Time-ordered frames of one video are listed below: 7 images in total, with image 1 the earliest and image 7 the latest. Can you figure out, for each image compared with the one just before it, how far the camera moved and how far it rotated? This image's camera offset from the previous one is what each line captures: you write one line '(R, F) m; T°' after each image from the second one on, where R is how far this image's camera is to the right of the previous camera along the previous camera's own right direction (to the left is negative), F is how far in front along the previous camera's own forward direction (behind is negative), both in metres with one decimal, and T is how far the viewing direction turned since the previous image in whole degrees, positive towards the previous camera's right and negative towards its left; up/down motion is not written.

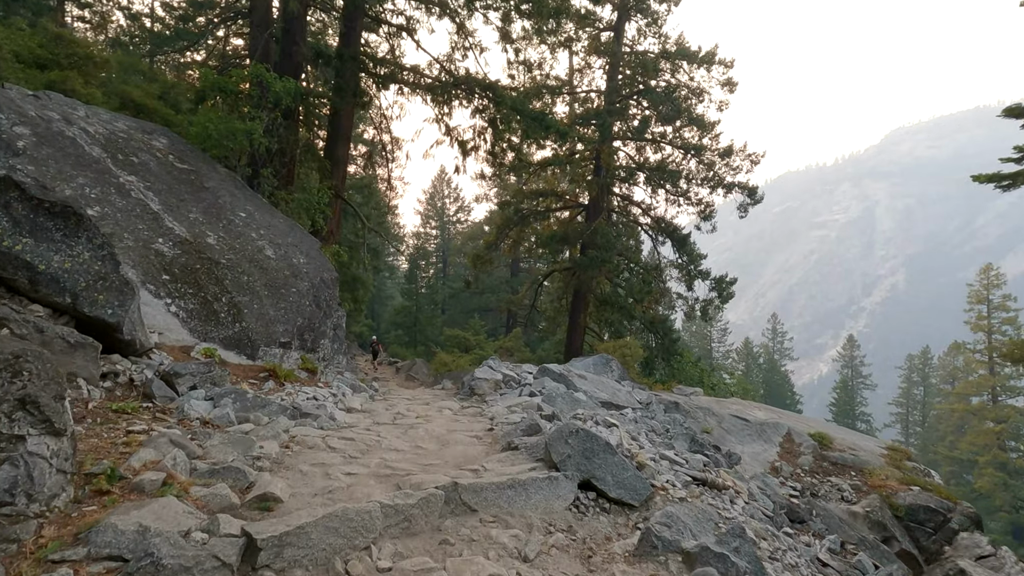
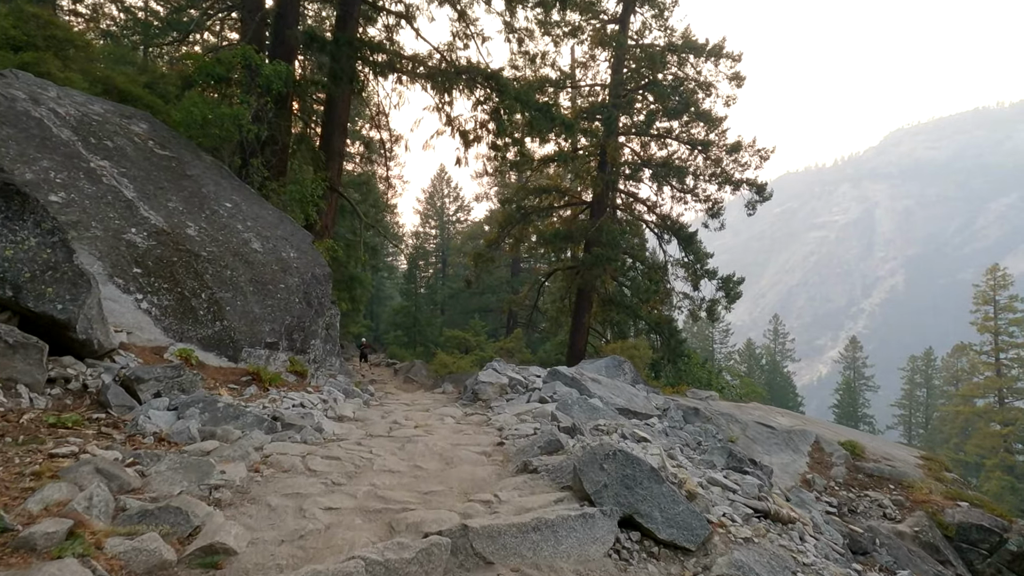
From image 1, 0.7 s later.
(-0.1, +0.6) m; 0°
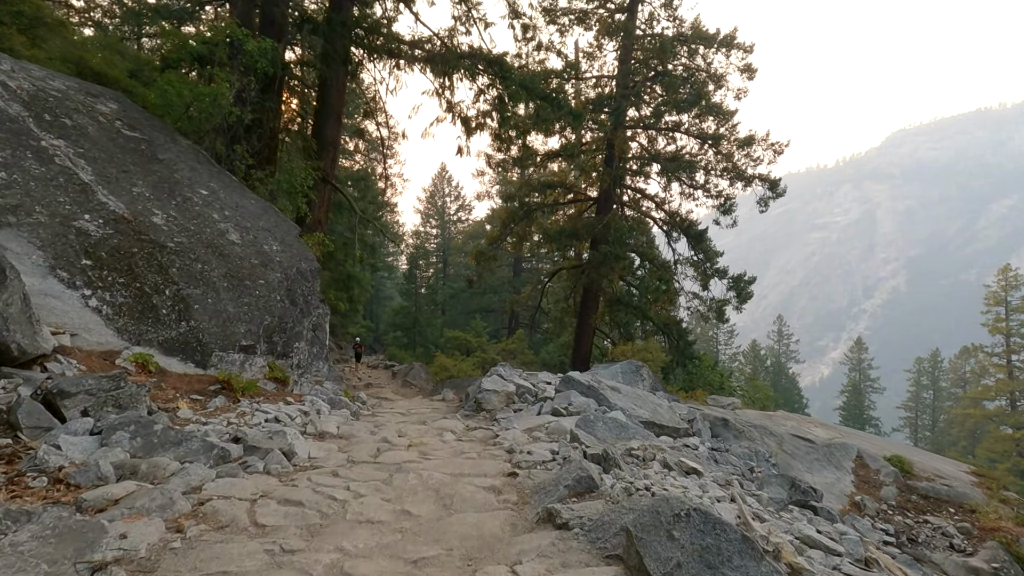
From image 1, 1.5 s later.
(-0.1, +0.8) m; 0°
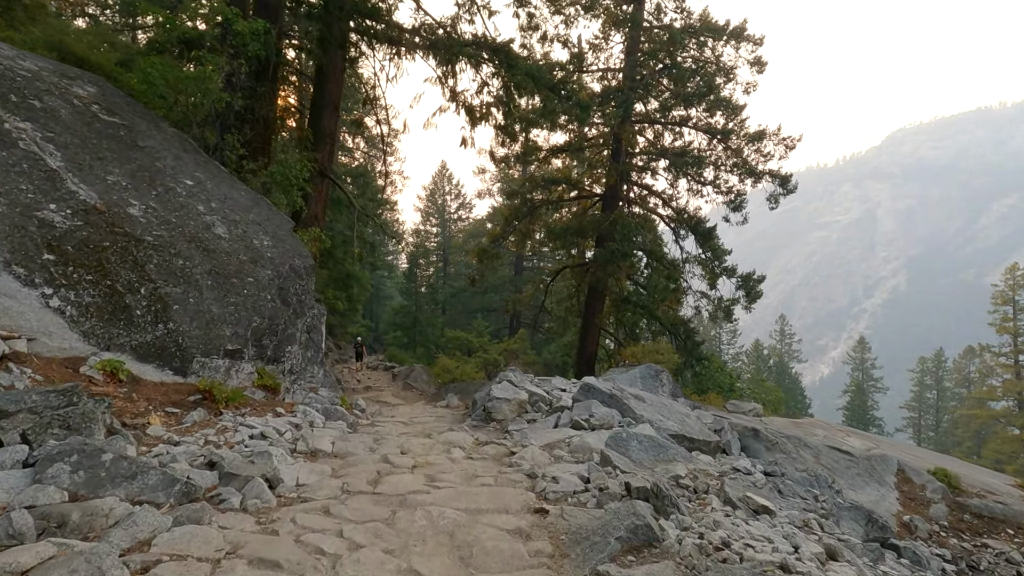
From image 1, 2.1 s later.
(-0.1, +0.6) m; 0°
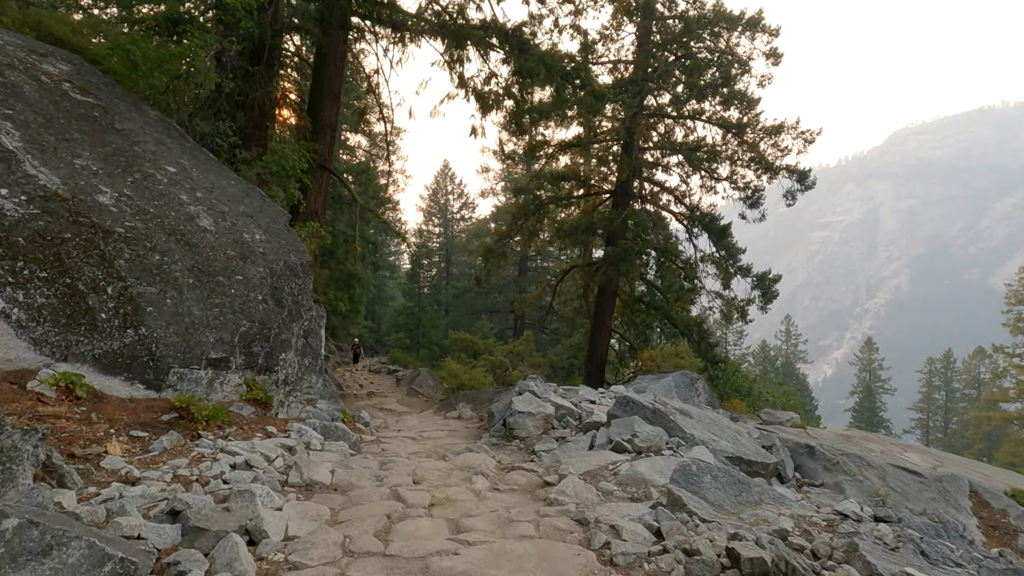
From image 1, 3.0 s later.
(-0.2, +0.7) m; 0°
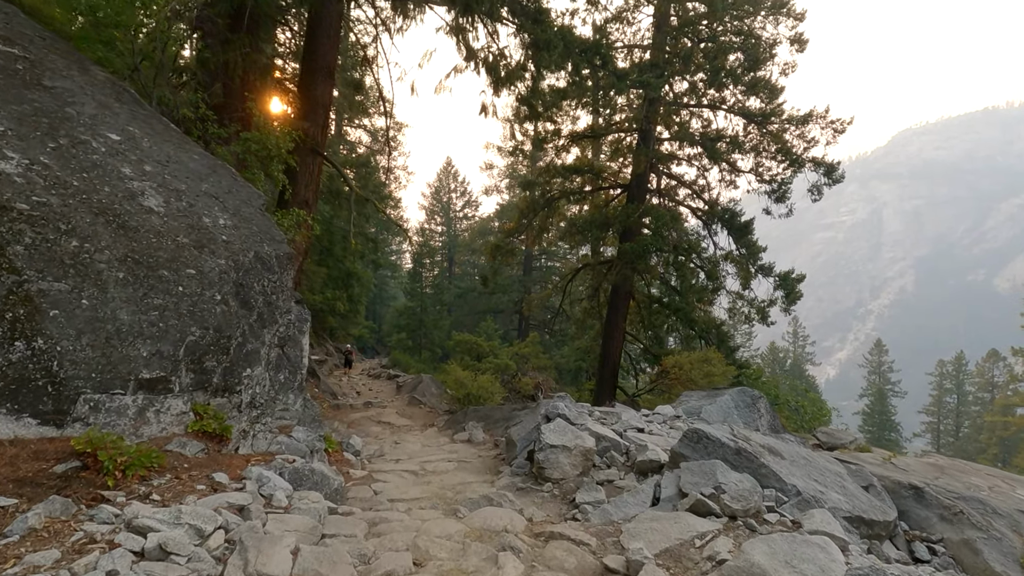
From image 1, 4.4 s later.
(-0.2, +1.2) m; 0°
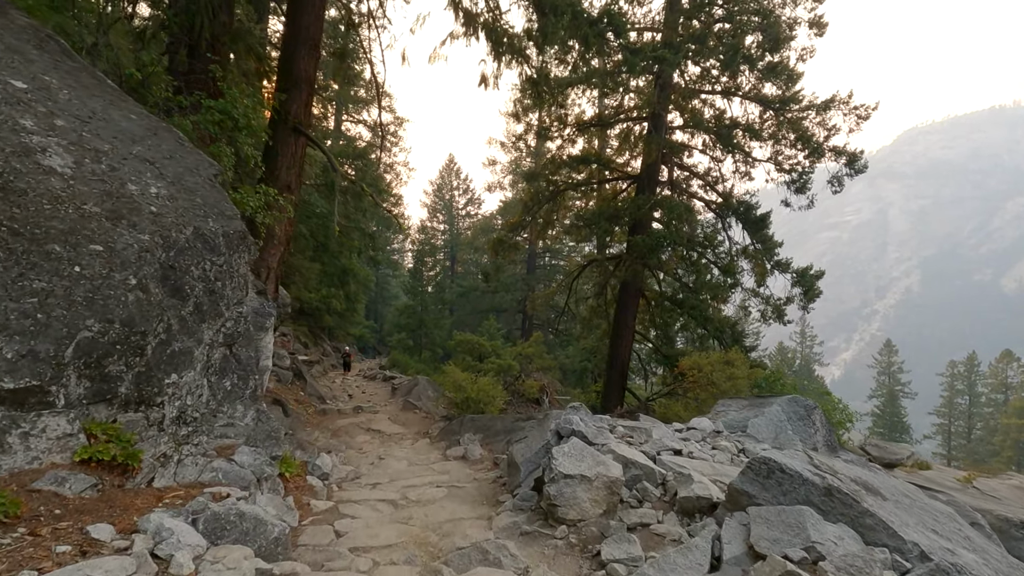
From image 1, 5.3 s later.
(0.0, +1.0) m; 0°
